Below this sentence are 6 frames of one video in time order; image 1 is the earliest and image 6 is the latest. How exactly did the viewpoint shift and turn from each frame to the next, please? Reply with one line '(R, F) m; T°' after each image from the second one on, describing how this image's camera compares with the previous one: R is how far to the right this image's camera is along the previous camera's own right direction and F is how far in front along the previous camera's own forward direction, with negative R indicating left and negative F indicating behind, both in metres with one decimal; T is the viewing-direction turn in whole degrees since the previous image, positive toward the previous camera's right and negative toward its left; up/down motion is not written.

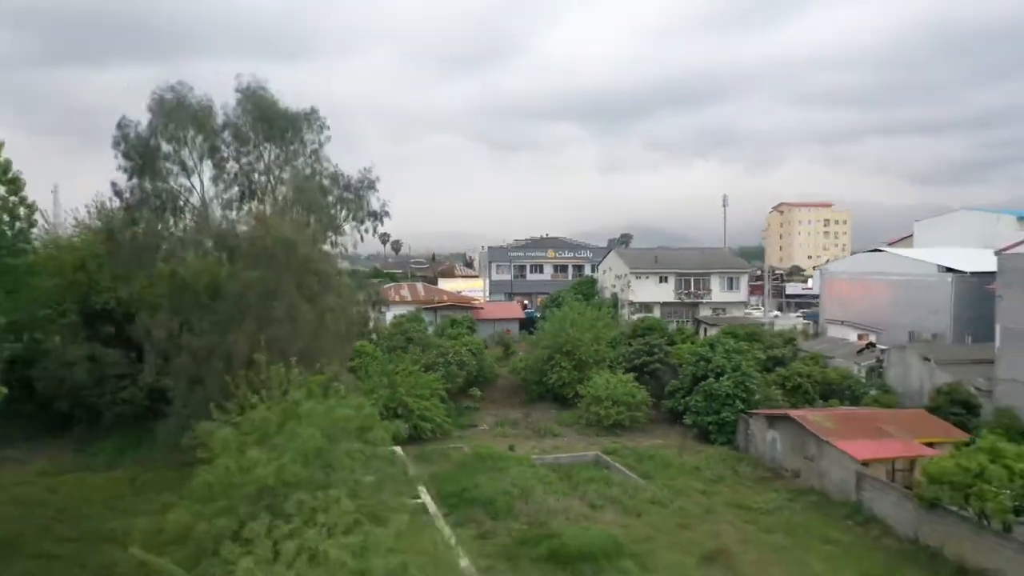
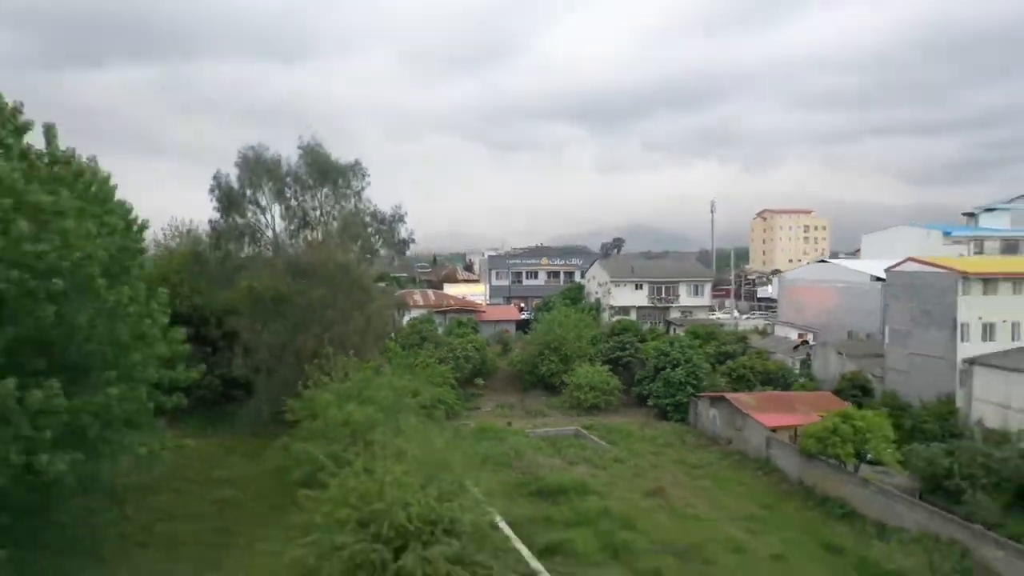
(0.0, -1.4) m; 0°
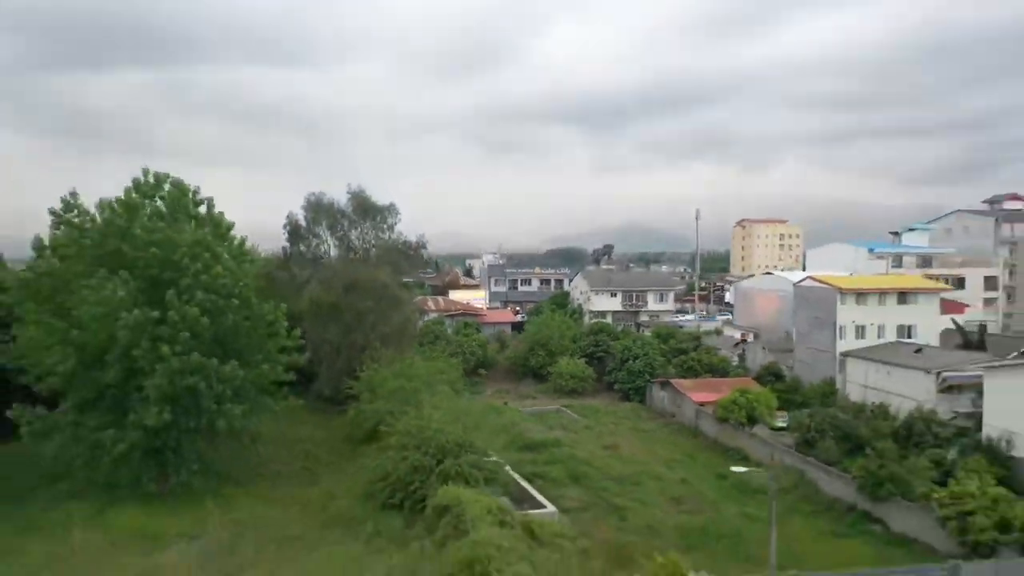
(0.0, -1.9) m; 0°
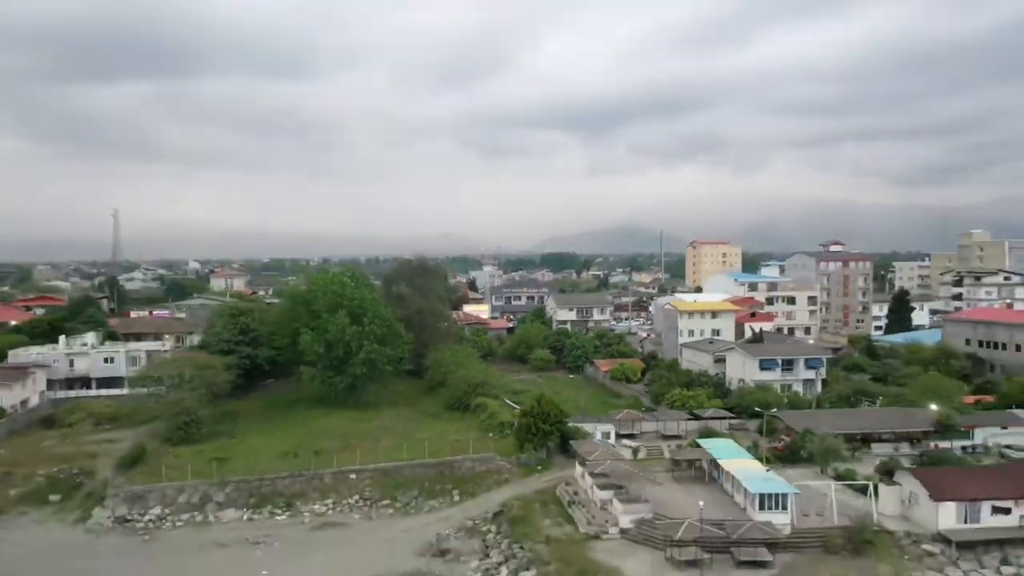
(+0.1, -6.5) m; 0°
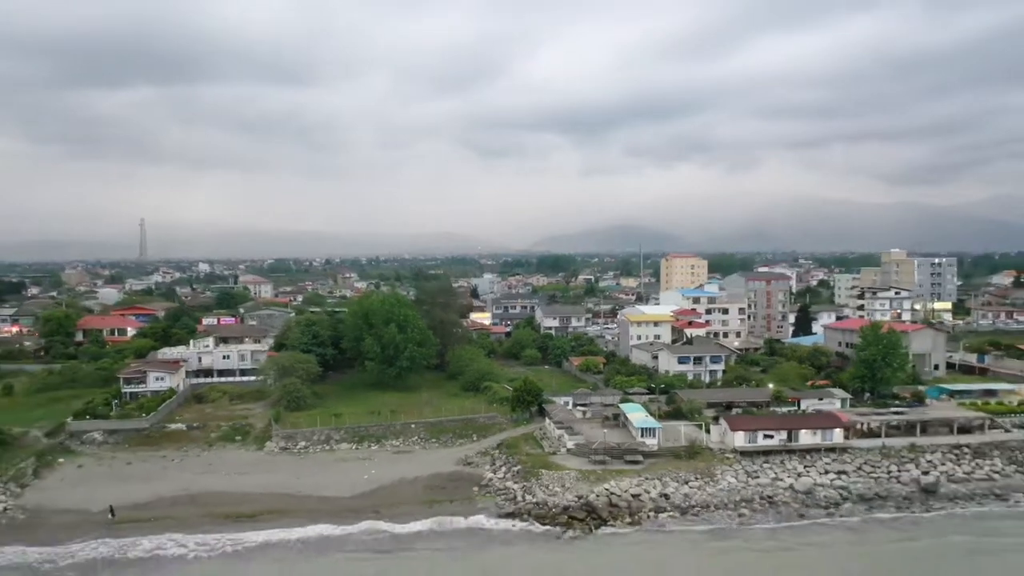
(0.0, -5.2) m; 0°
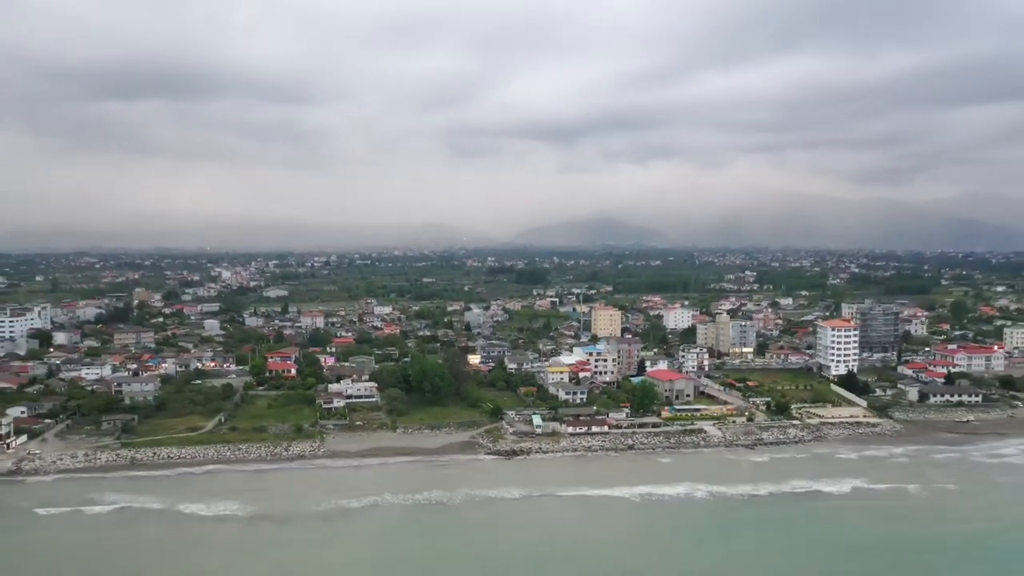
(+0.2, -19.9) m; +1°
